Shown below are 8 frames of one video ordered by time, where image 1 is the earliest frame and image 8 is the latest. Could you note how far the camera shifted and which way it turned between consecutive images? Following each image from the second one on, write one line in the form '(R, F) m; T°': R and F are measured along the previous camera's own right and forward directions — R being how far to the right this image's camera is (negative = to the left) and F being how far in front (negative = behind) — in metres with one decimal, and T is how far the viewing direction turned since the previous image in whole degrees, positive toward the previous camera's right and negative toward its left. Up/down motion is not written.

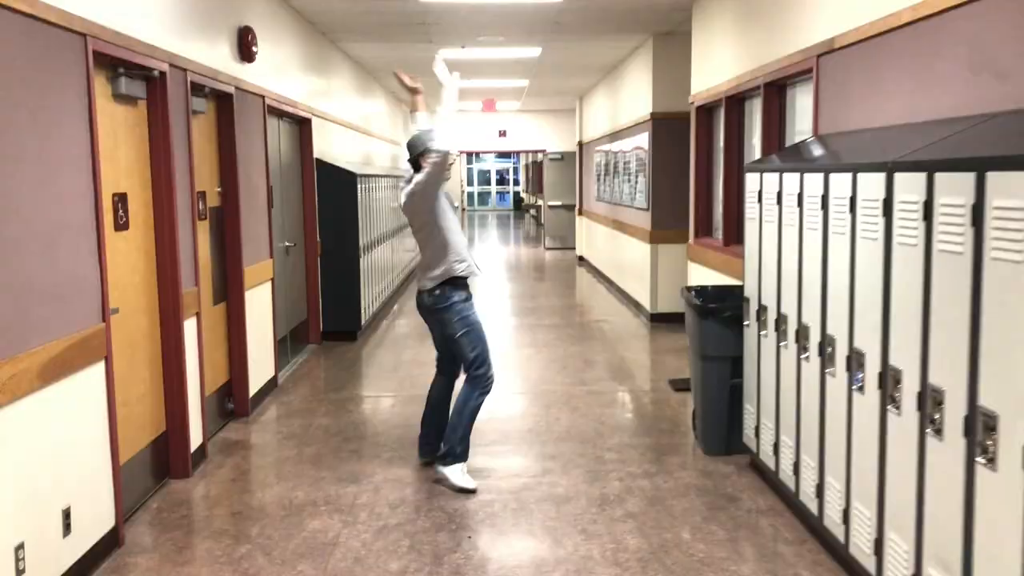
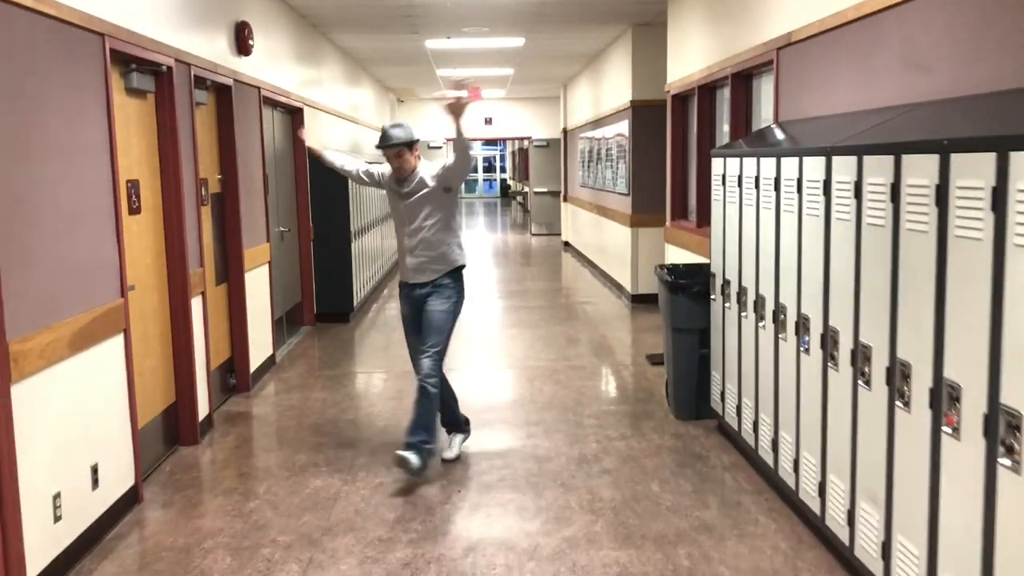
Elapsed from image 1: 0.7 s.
(0.0, -0.3) m; +1°
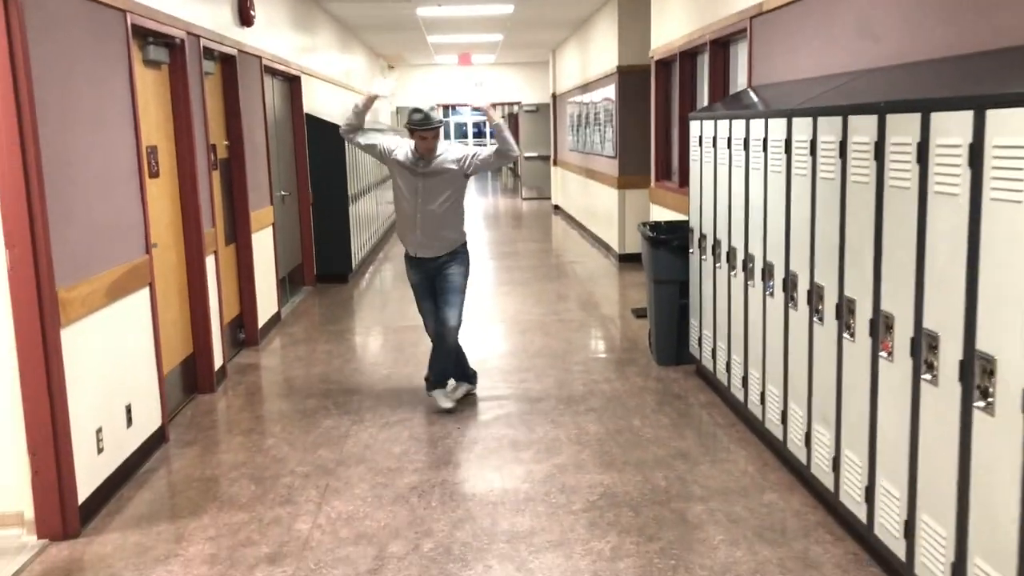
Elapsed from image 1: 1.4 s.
(0.0, -0.3) m; +1°
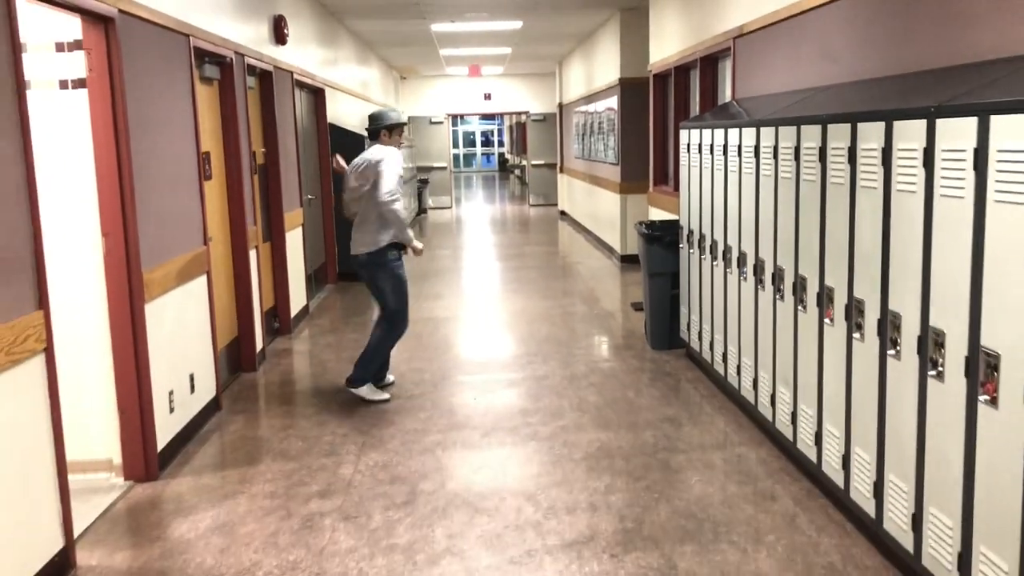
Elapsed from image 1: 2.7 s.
(0.0, -0.6) m; 0°
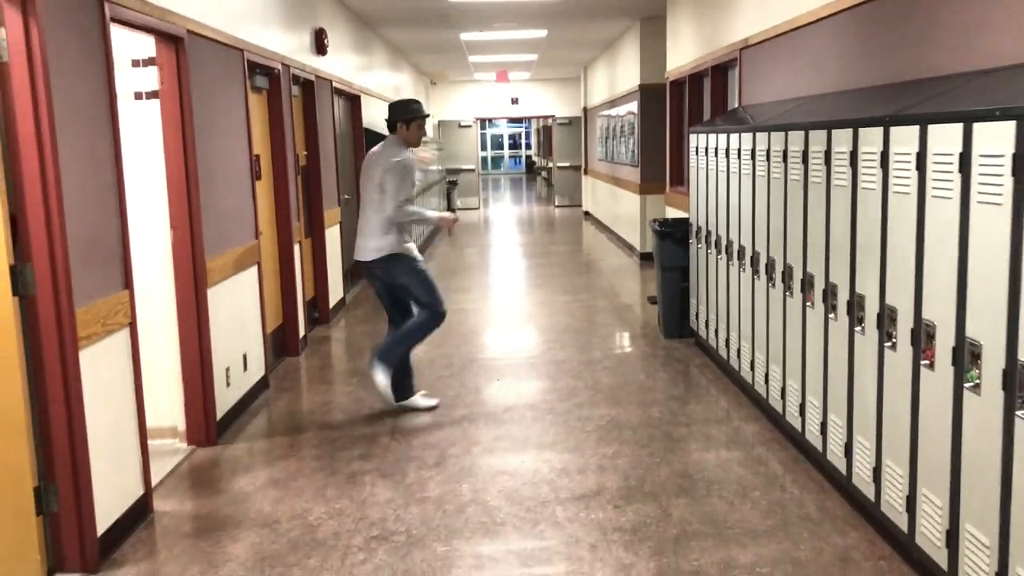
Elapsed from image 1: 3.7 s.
(0.0, -0.4) m; -2°
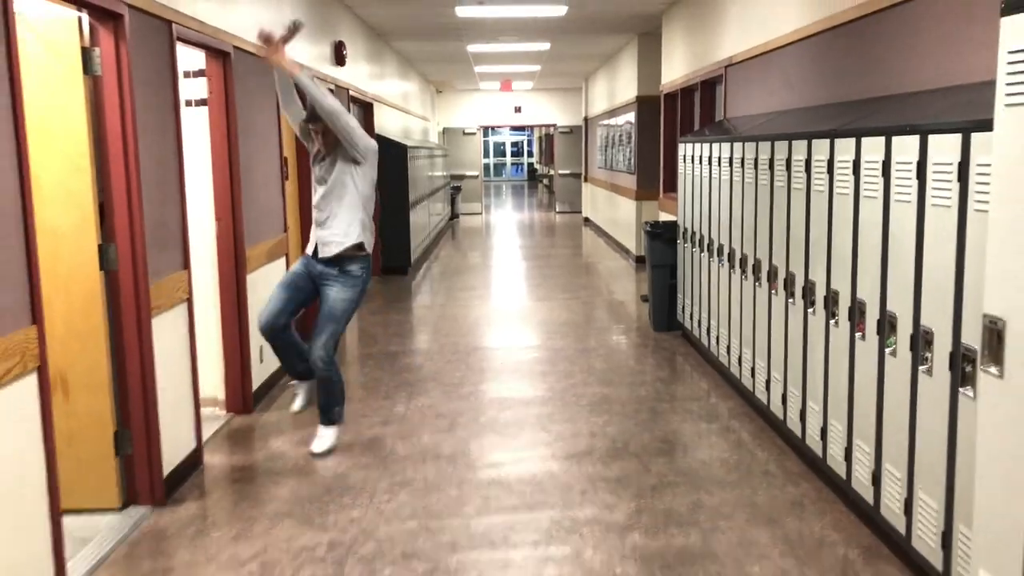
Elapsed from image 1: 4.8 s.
(0.0, -0.5) m; 0°
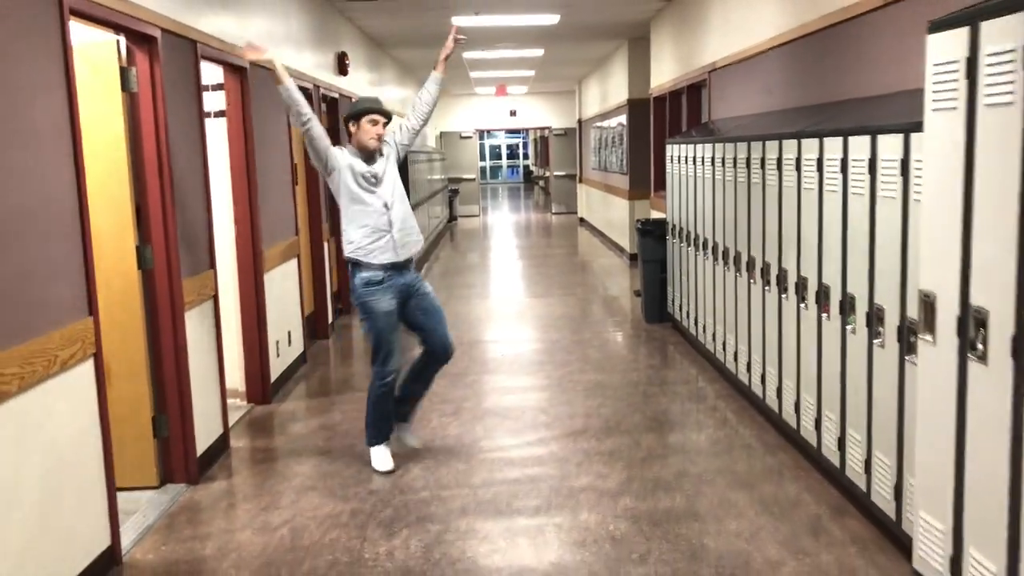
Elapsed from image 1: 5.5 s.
(0.0, -0.3) m; 0°
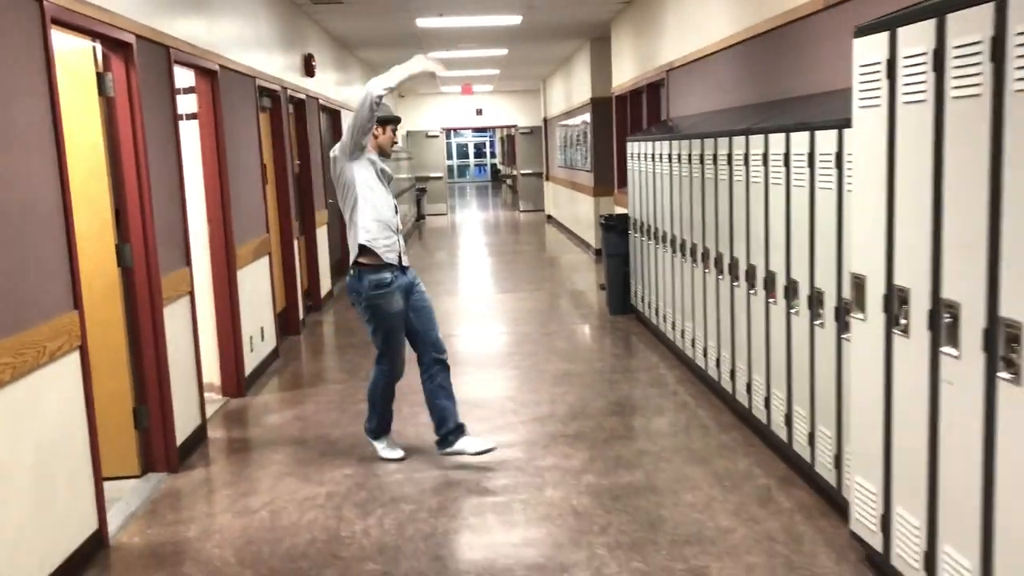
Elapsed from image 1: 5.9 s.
(0.0, -0.2) m; +2°
